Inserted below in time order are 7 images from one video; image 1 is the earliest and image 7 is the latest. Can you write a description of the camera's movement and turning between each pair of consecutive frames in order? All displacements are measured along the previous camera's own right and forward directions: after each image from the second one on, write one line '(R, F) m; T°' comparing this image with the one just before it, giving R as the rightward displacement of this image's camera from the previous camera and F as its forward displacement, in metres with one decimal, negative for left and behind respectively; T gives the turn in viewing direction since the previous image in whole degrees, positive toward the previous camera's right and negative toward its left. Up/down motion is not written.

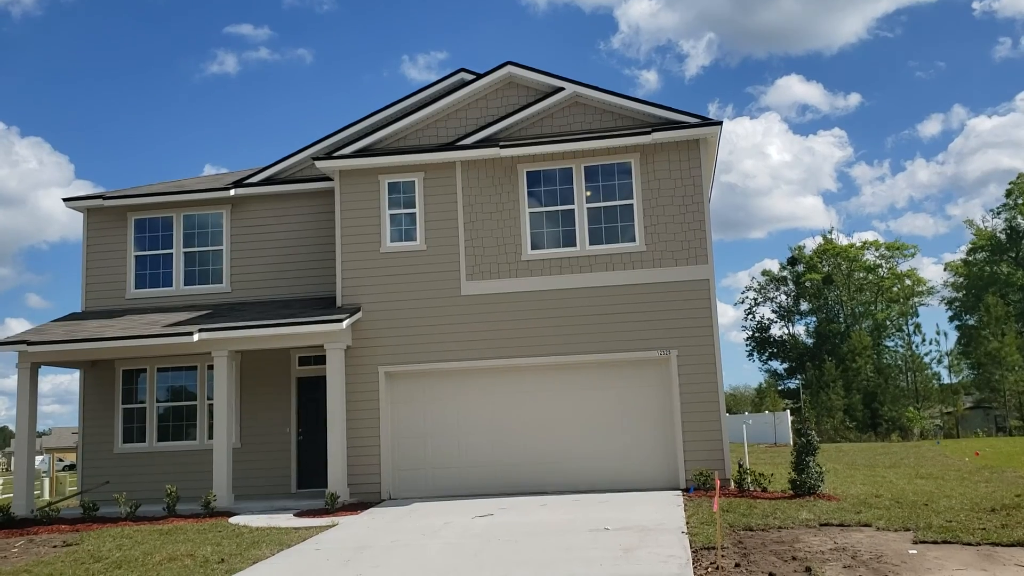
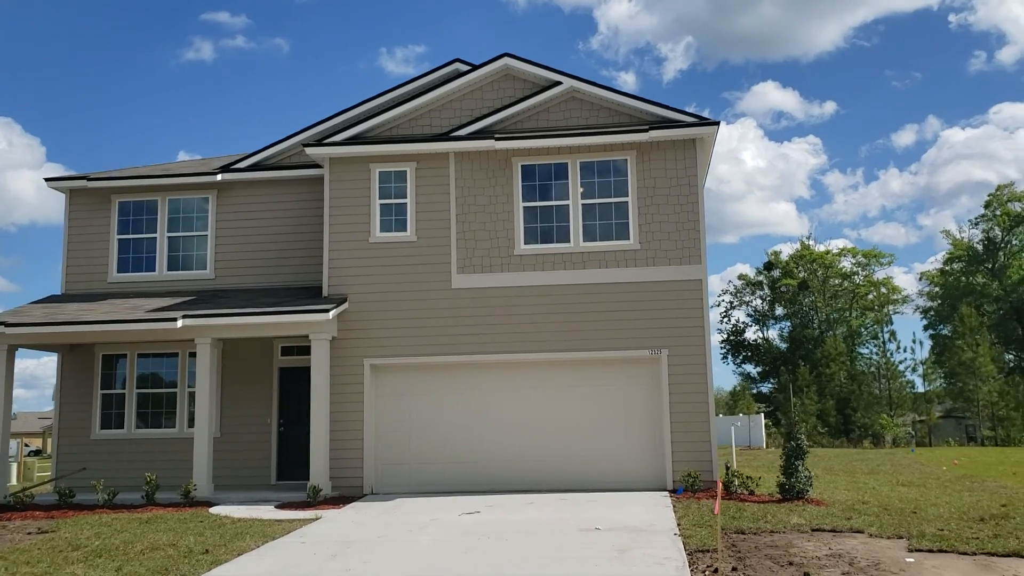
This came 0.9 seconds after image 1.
(-0.2, +0.2) m; +2°
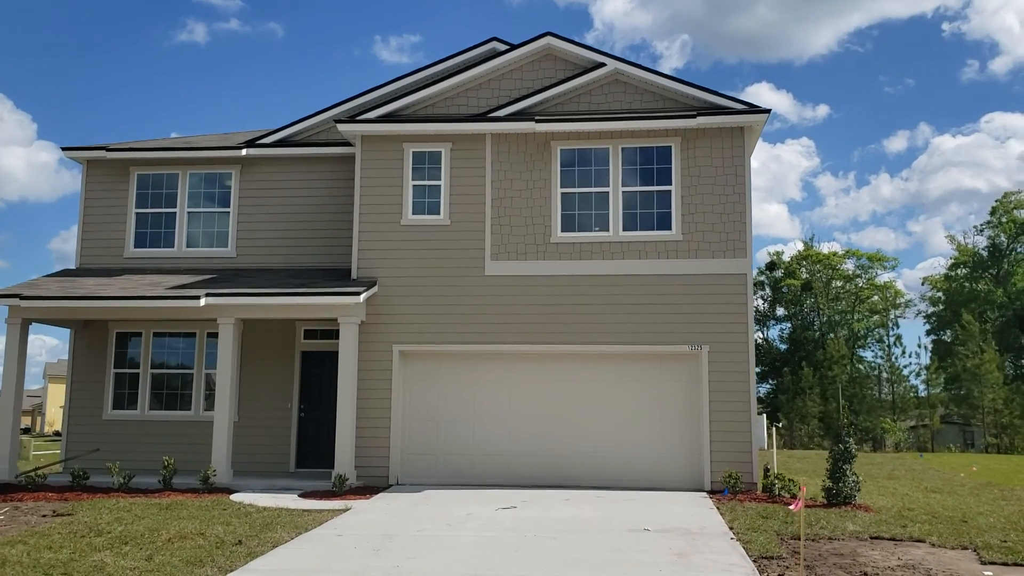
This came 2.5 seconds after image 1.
(-0.7, +0.5) m; 0°
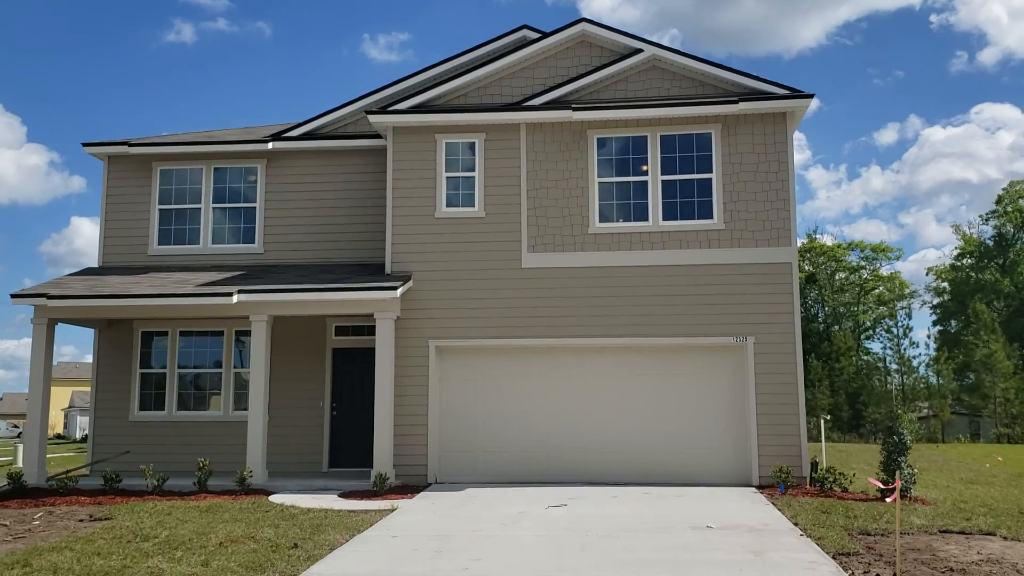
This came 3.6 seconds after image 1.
(-0.6, +0.3) m; 0°
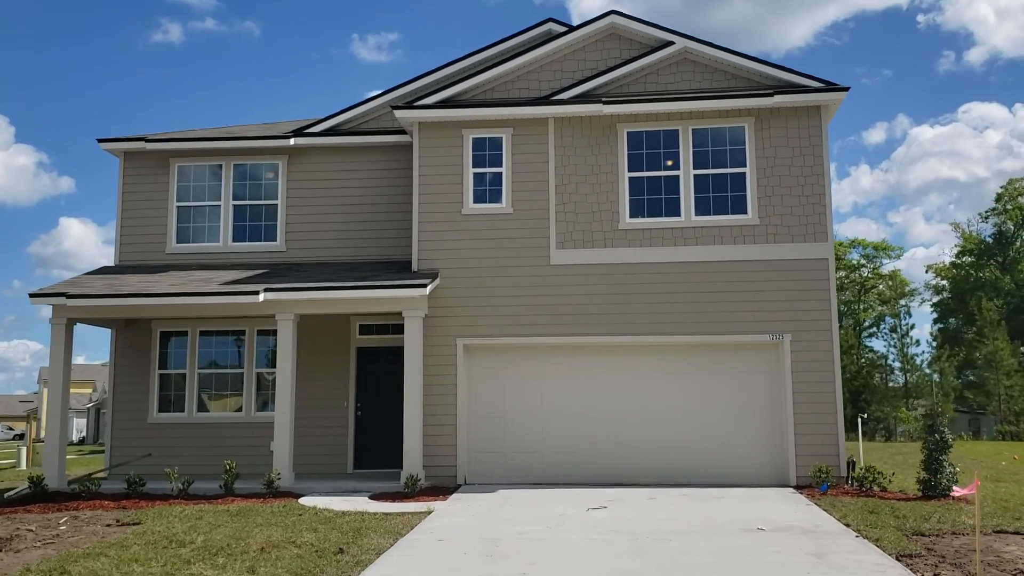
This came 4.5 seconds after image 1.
(-0.5, +0.3) m; 0°
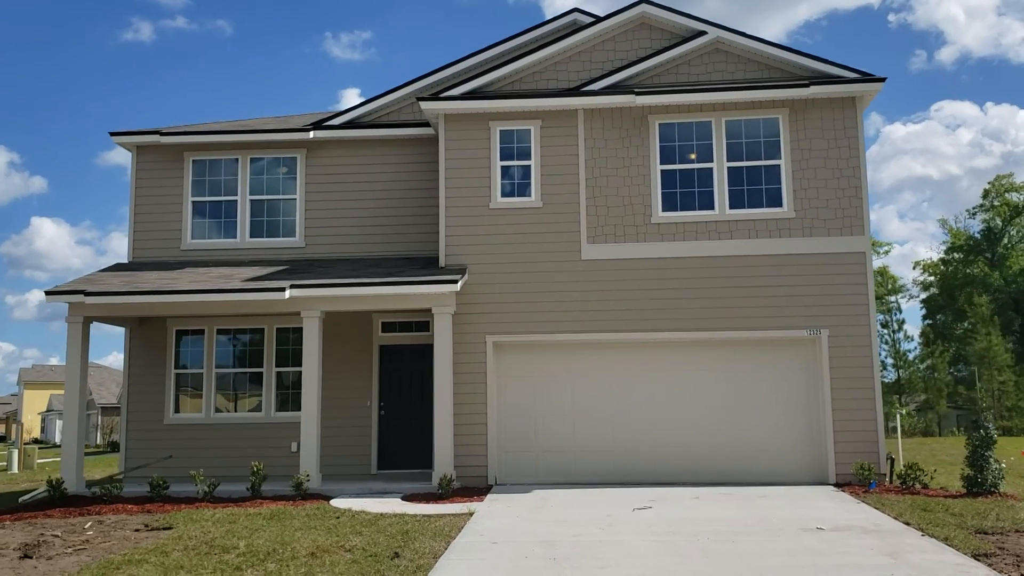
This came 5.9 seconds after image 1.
(-0.7, +0.3) m; +1°
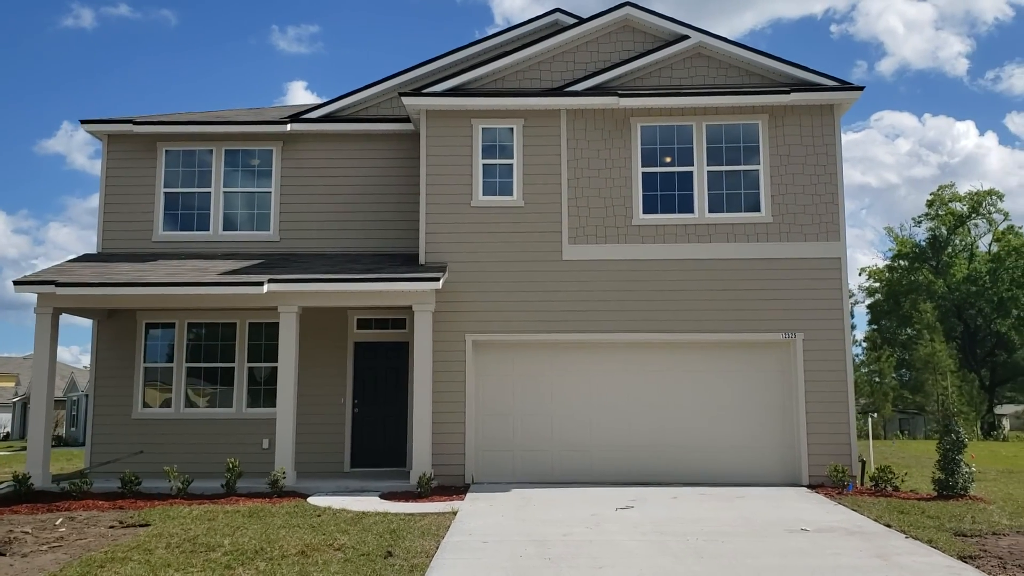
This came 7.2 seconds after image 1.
(-0.4, 0.0) m; +3°
